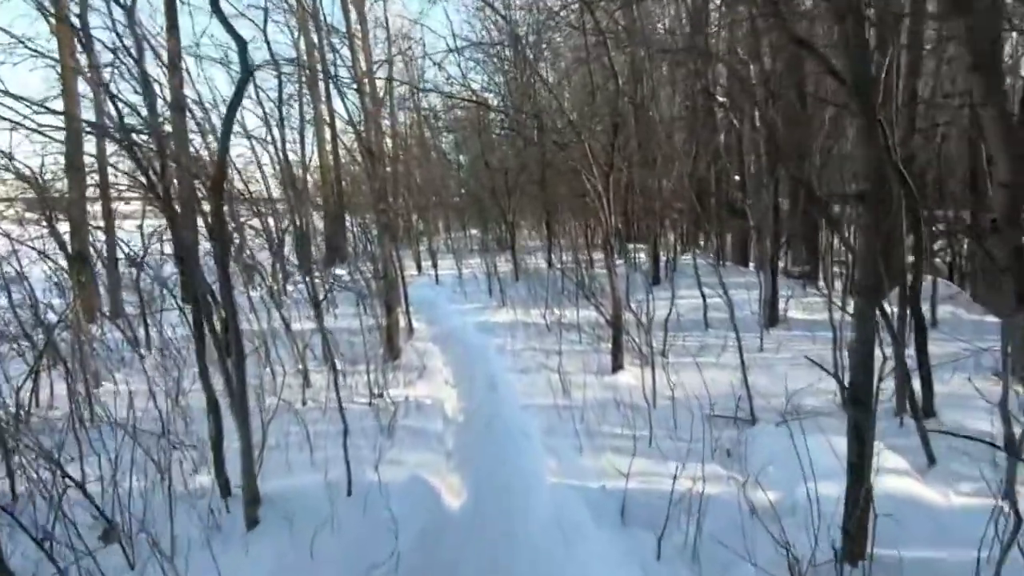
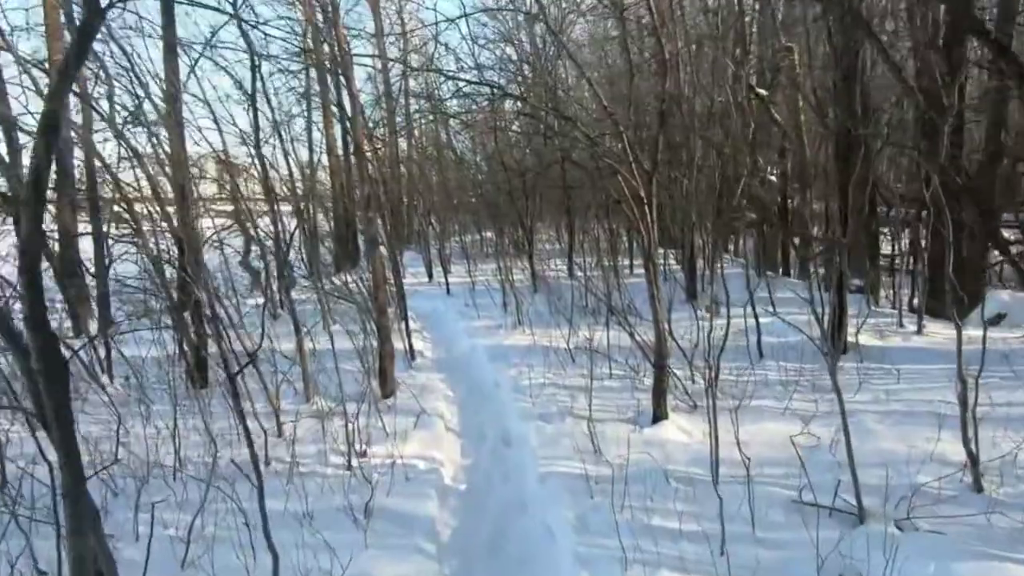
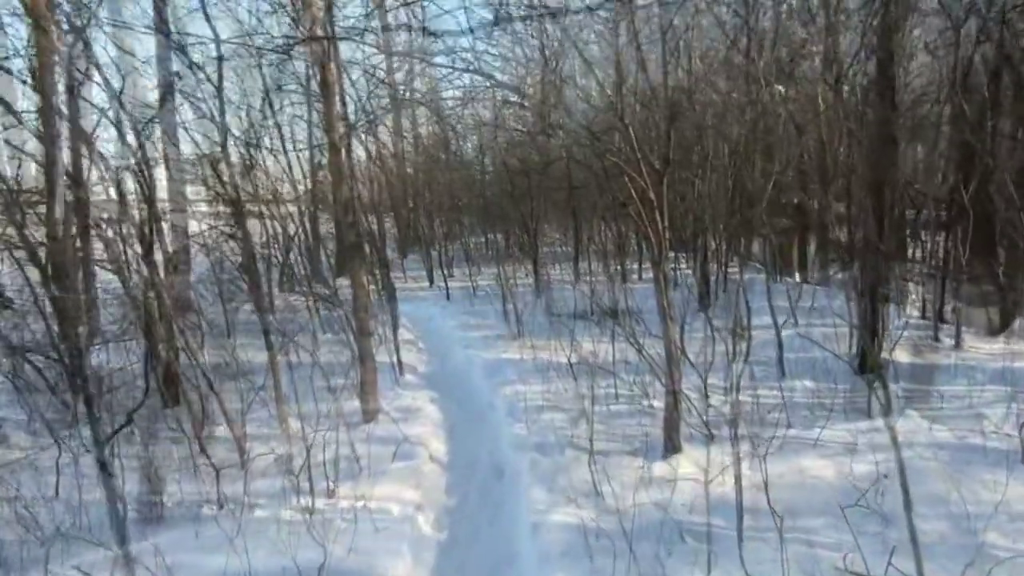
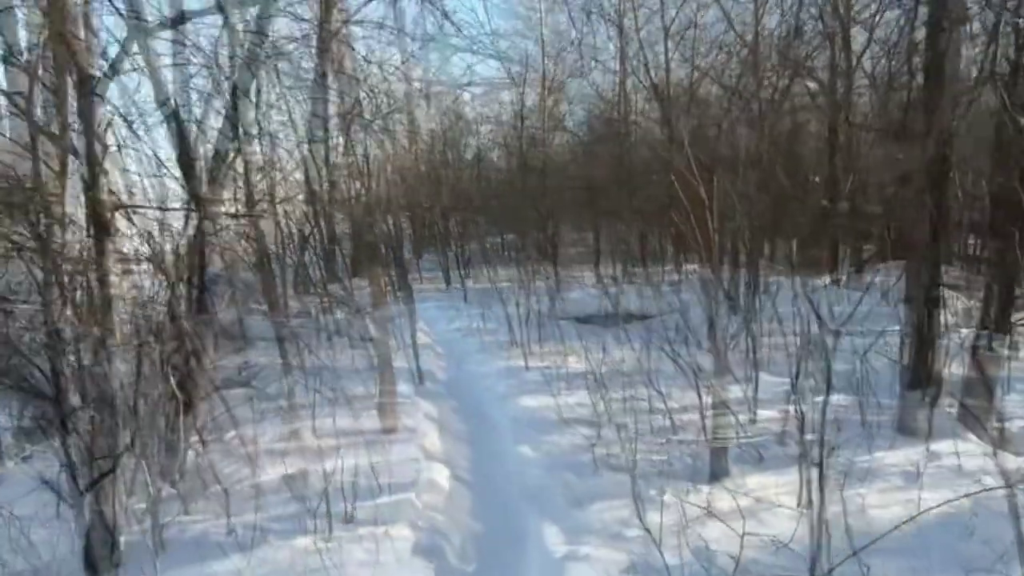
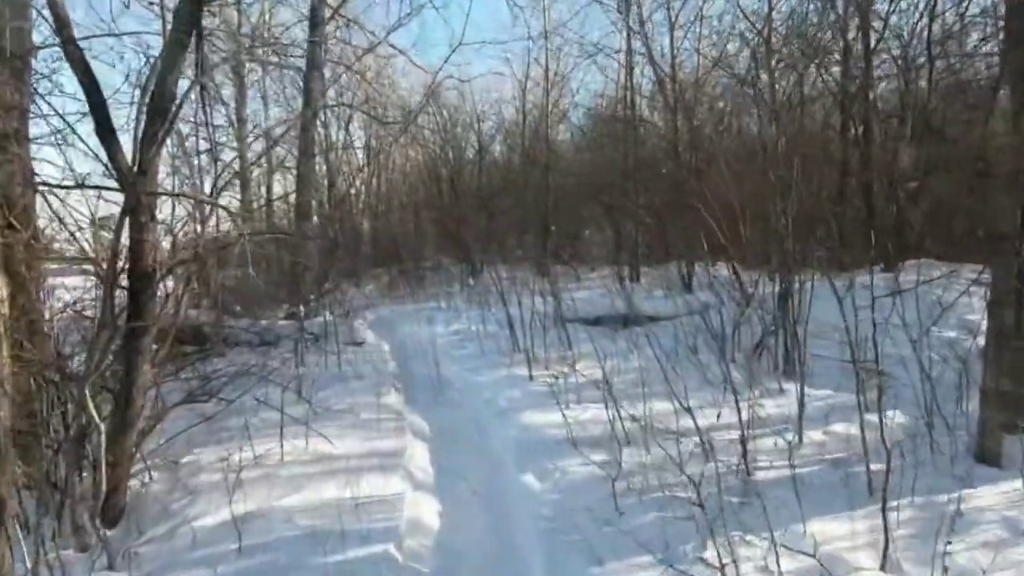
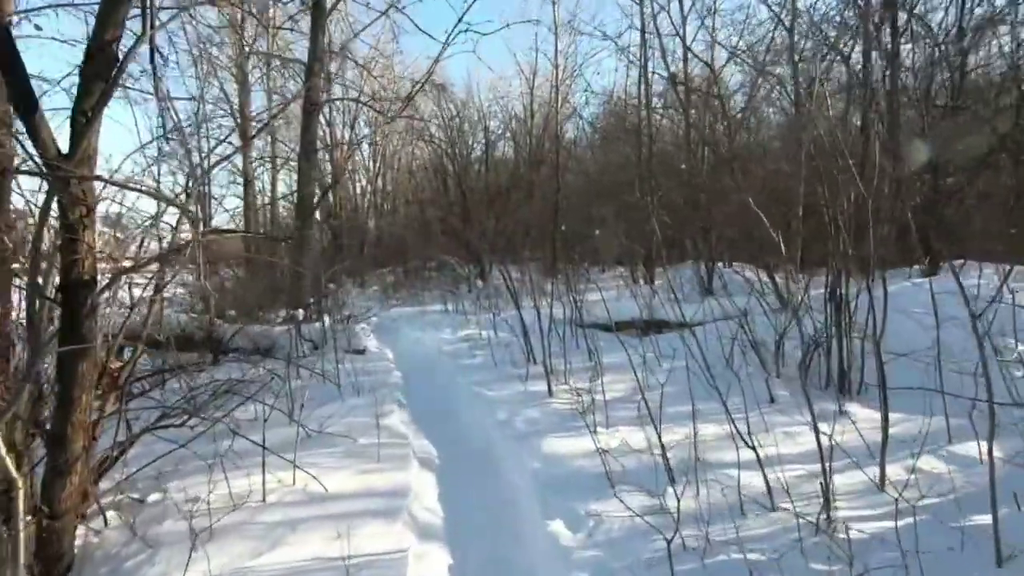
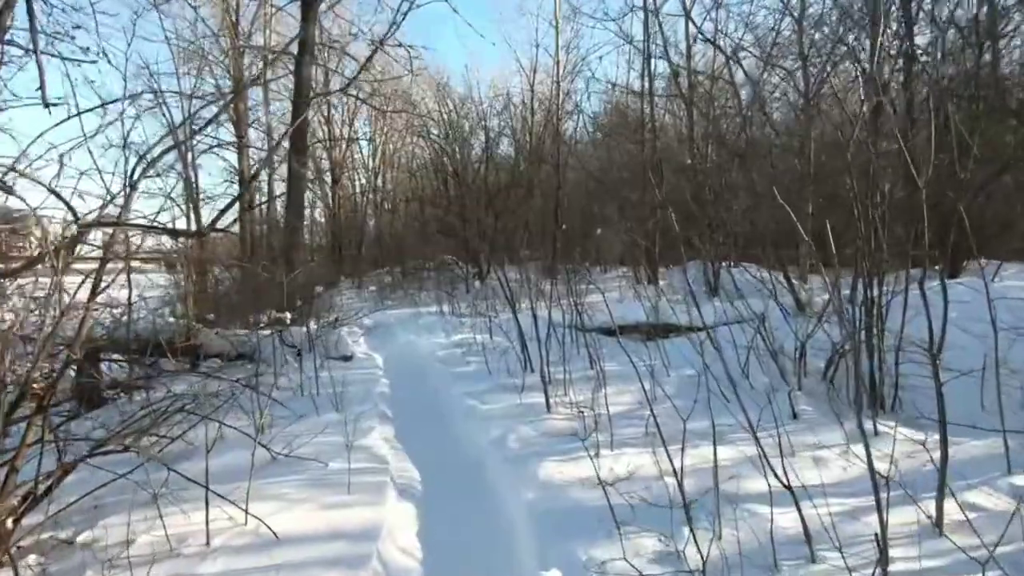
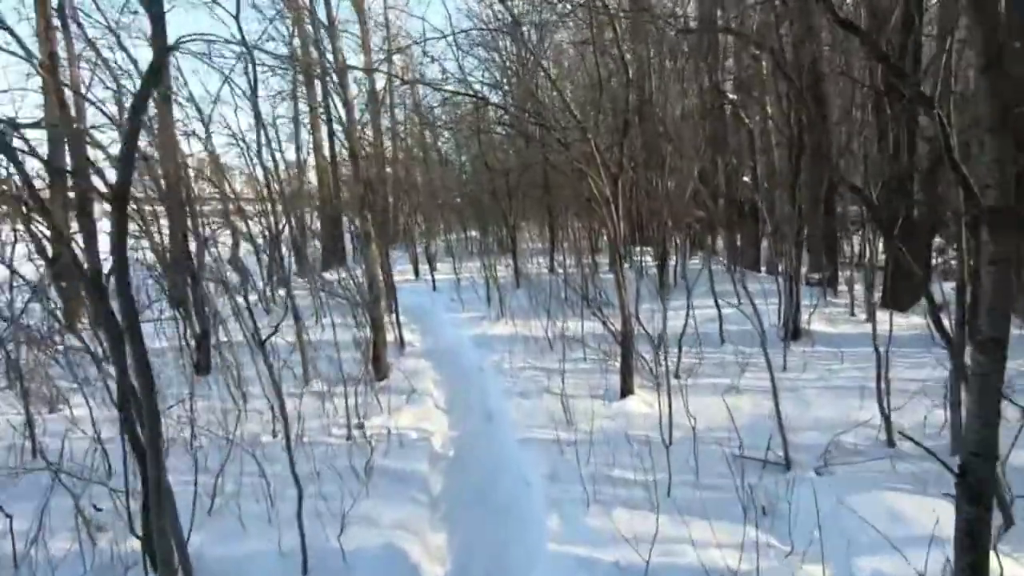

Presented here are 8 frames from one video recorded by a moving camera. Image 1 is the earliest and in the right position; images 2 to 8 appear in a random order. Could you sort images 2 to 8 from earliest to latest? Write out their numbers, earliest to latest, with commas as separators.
8, 2, 3, 4, 5, 6, 7
